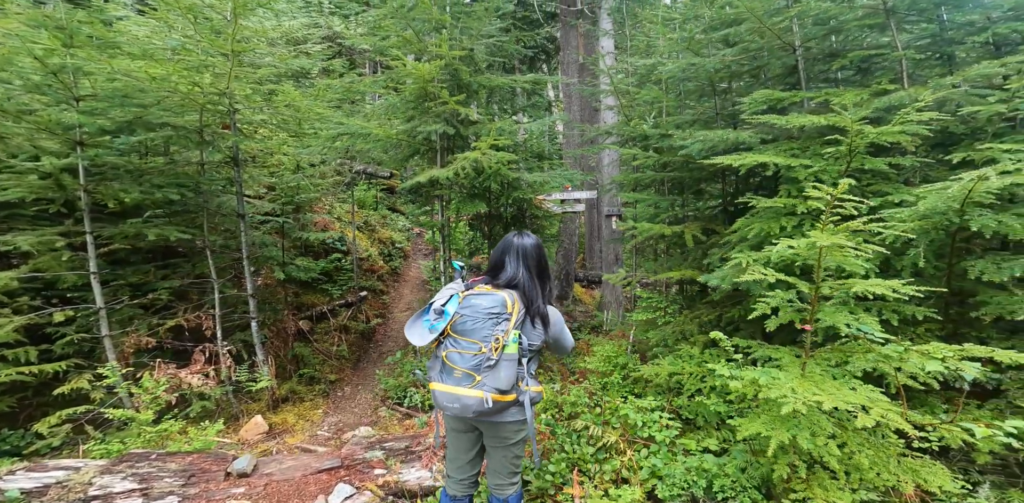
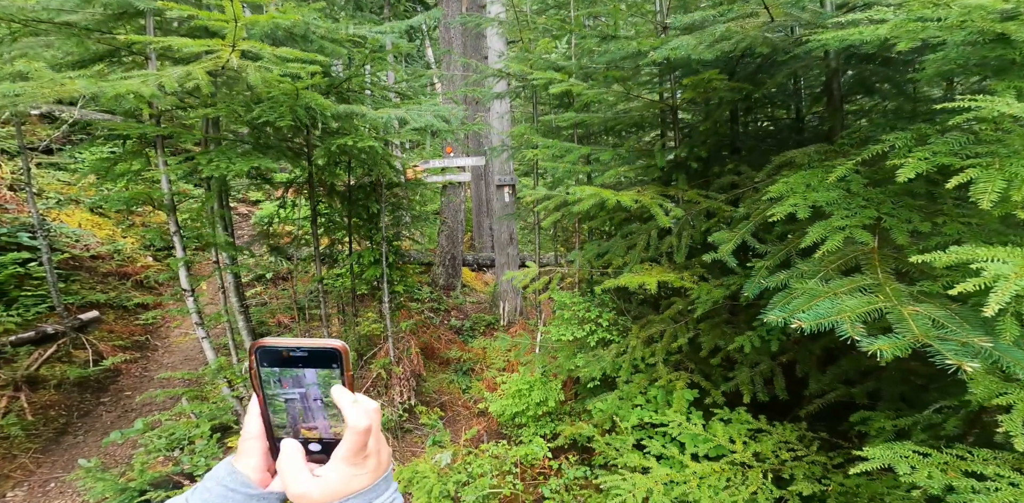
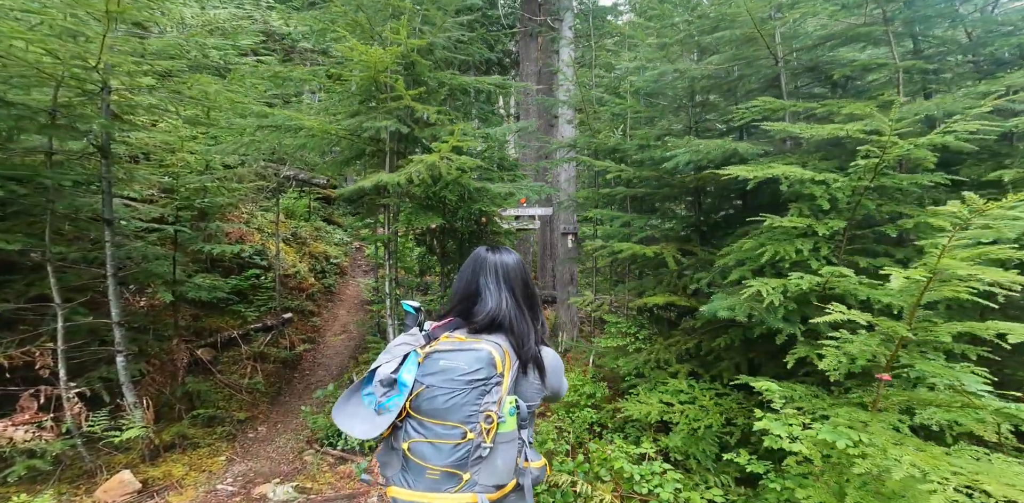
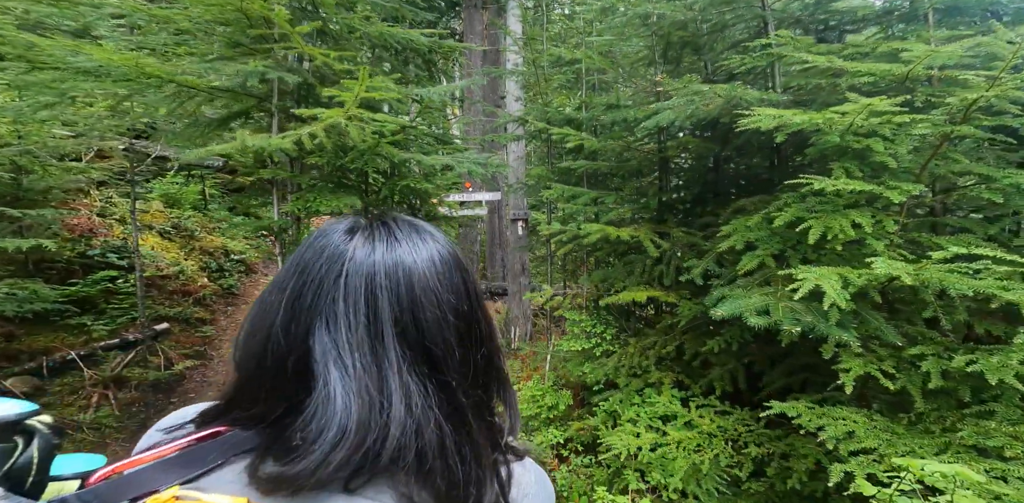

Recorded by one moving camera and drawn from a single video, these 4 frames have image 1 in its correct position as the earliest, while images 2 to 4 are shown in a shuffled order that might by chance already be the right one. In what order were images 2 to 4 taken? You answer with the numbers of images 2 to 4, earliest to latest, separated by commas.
3, 4, 2
